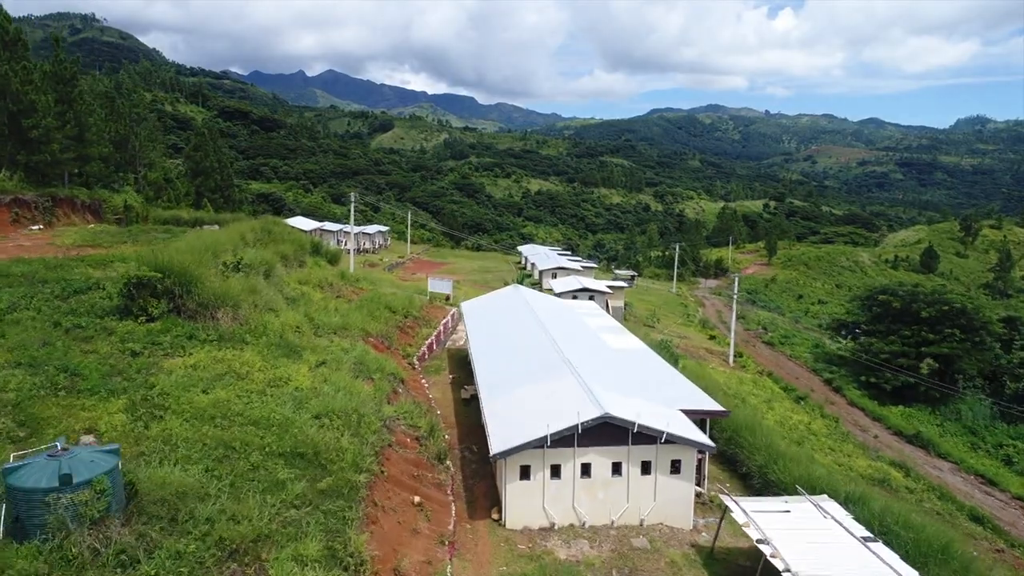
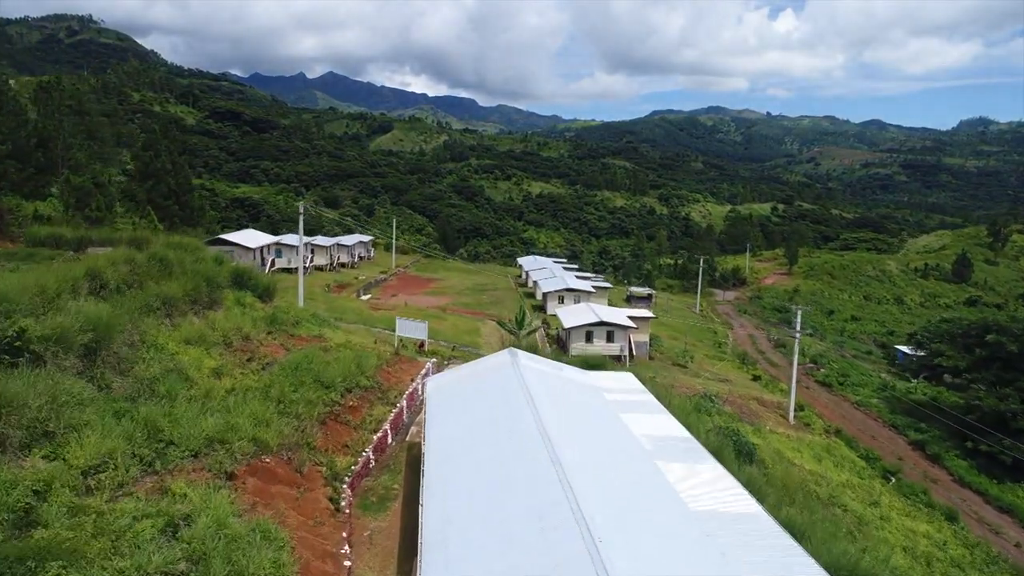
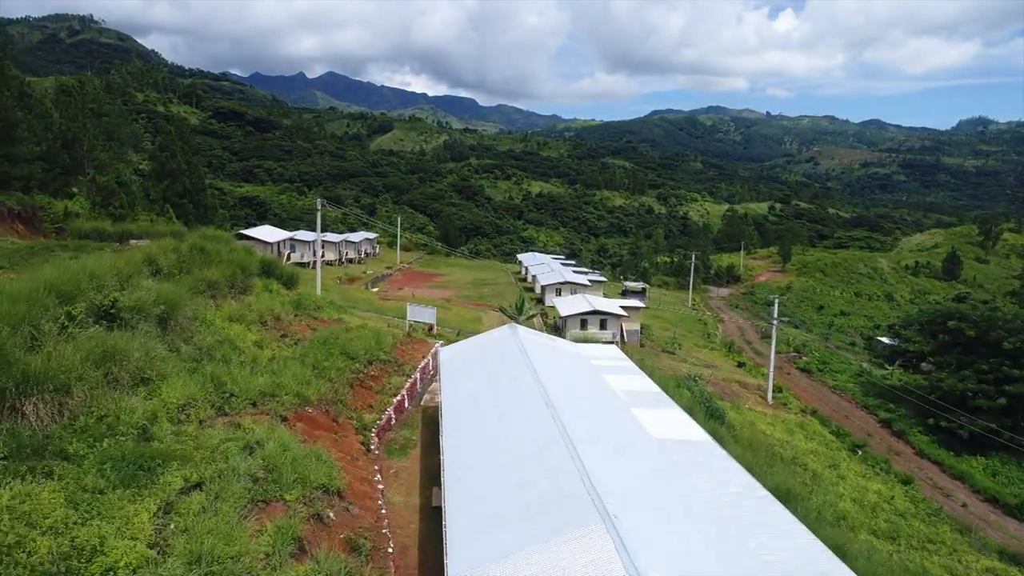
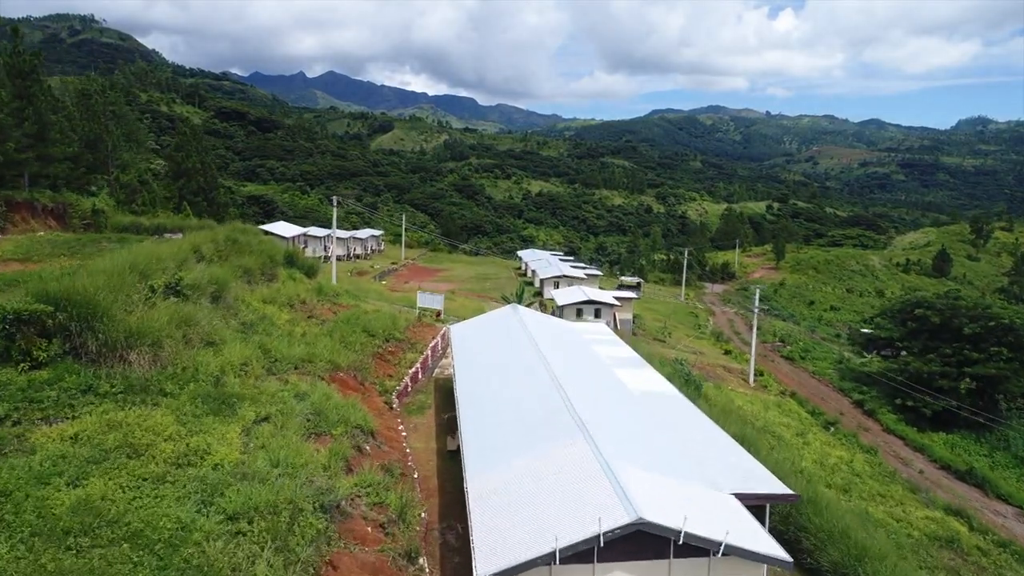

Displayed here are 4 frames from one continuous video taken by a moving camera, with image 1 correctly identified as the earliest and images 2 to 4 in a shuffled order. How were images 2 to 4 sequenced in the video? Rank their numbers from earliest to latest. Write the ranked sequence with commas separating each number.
4, 3, 2
